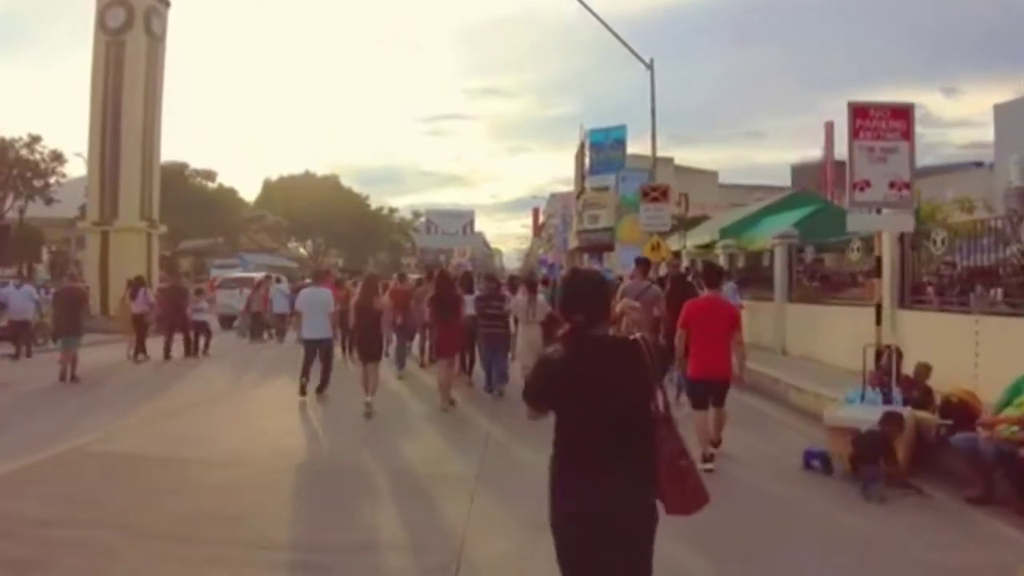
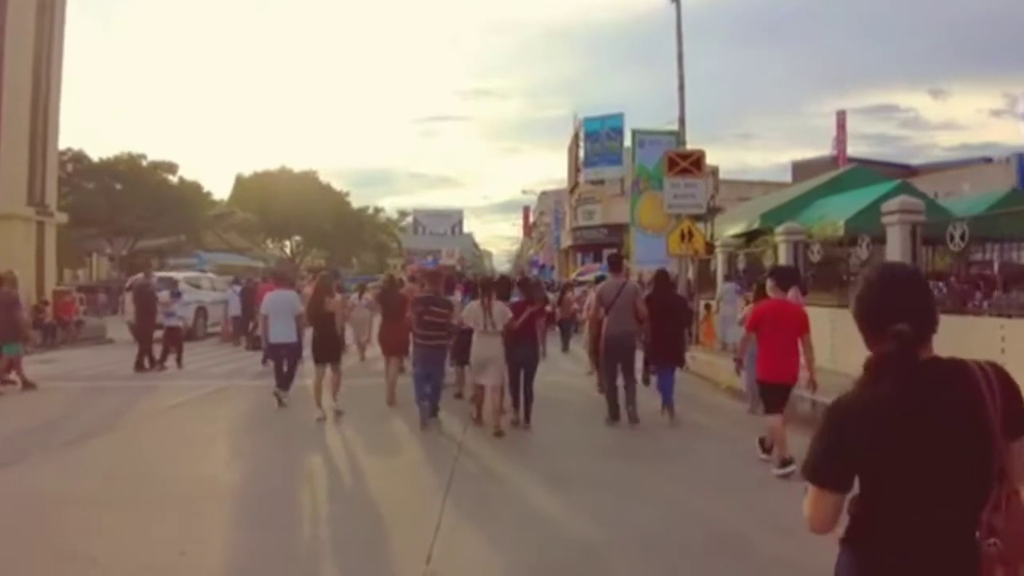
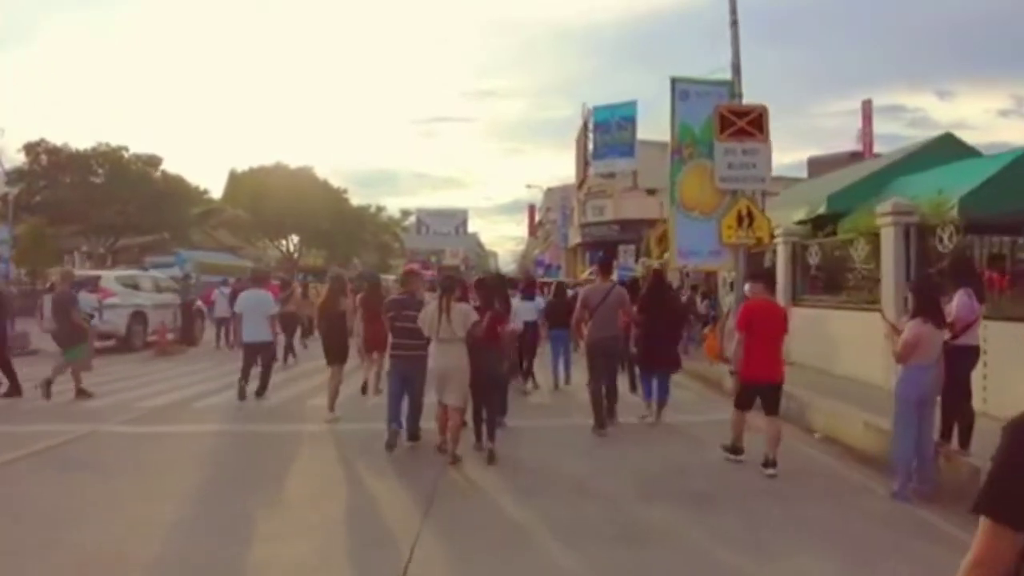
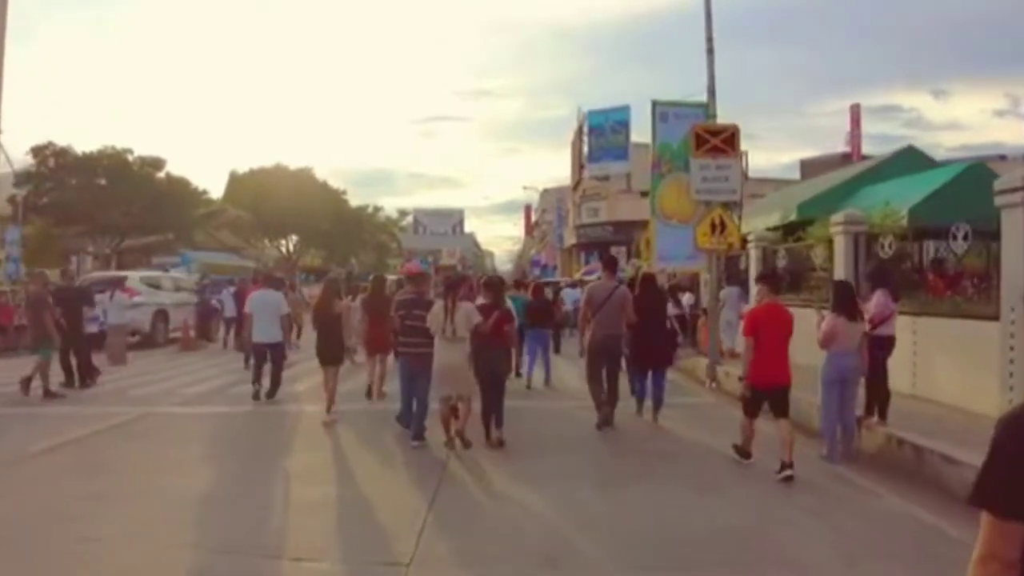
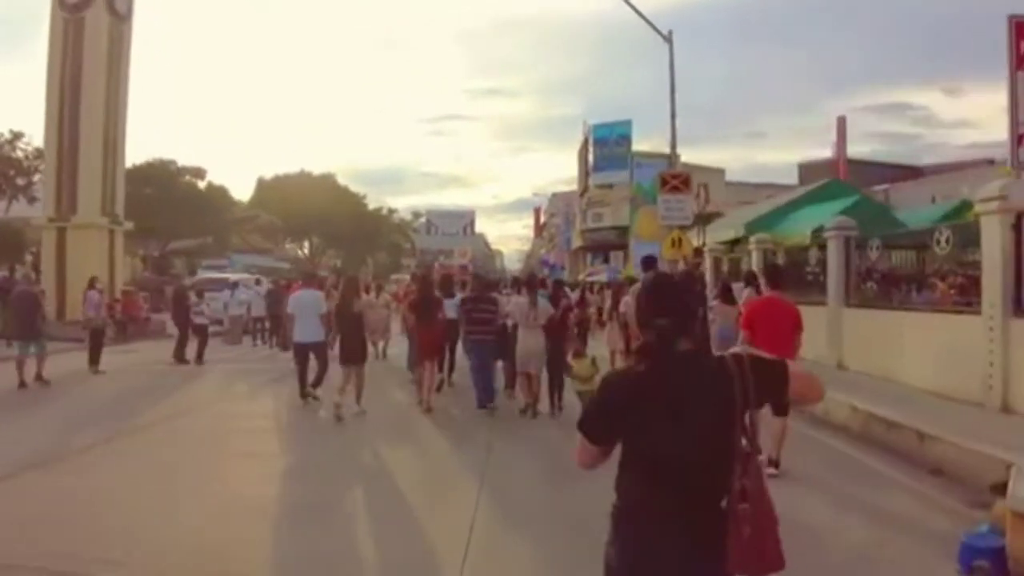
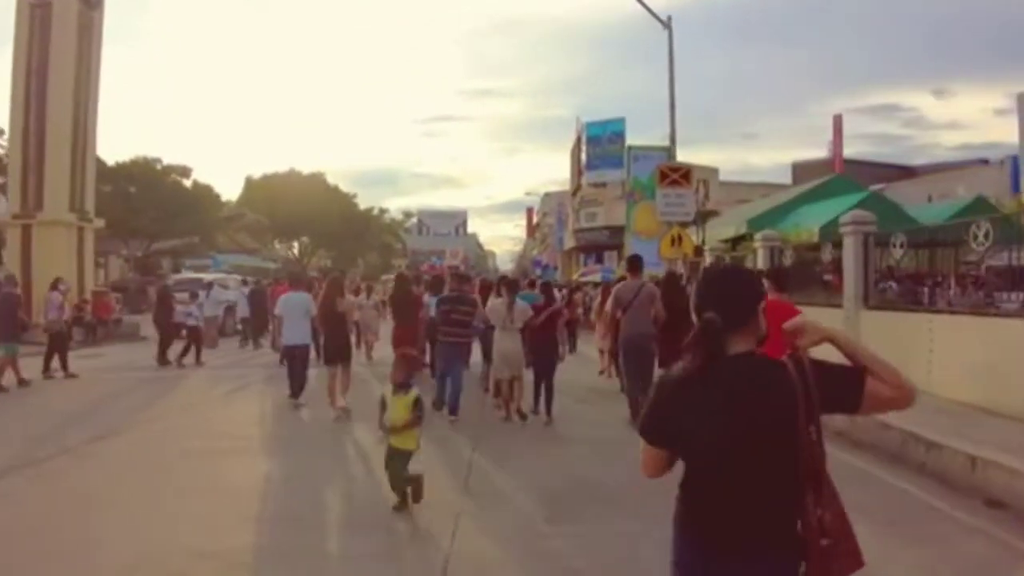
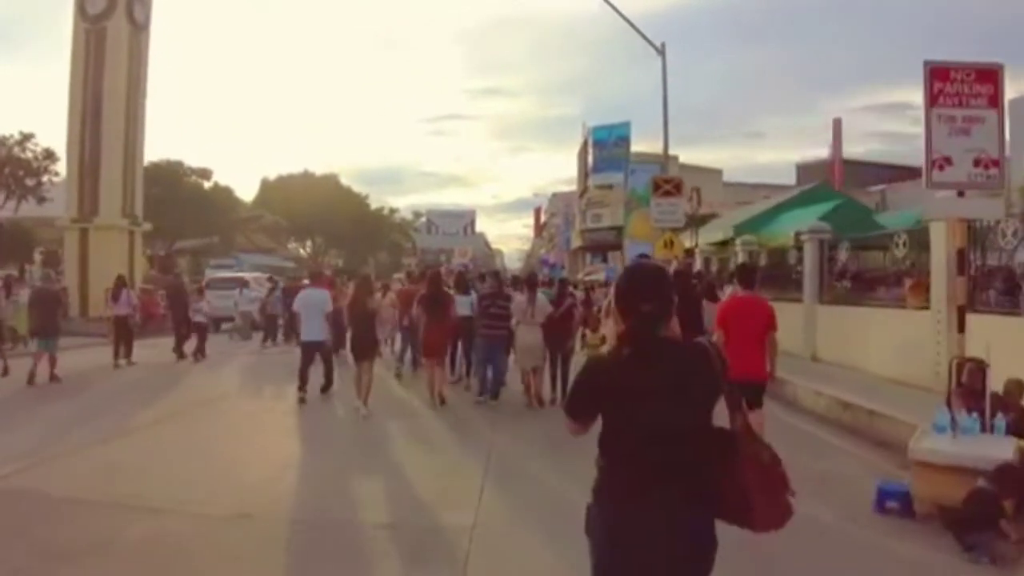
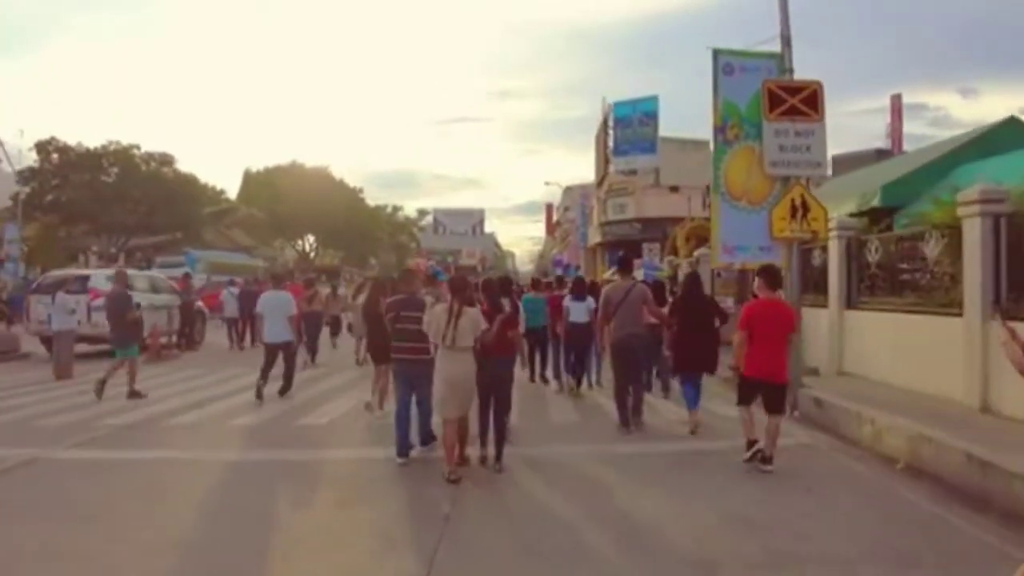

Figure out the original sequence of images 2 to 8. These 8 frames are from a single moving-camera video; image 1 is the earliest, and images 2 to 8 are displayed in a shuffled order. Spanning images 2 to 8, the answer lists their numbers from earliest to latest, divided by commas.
7, 5, 6, 2, 4, 3, 8
